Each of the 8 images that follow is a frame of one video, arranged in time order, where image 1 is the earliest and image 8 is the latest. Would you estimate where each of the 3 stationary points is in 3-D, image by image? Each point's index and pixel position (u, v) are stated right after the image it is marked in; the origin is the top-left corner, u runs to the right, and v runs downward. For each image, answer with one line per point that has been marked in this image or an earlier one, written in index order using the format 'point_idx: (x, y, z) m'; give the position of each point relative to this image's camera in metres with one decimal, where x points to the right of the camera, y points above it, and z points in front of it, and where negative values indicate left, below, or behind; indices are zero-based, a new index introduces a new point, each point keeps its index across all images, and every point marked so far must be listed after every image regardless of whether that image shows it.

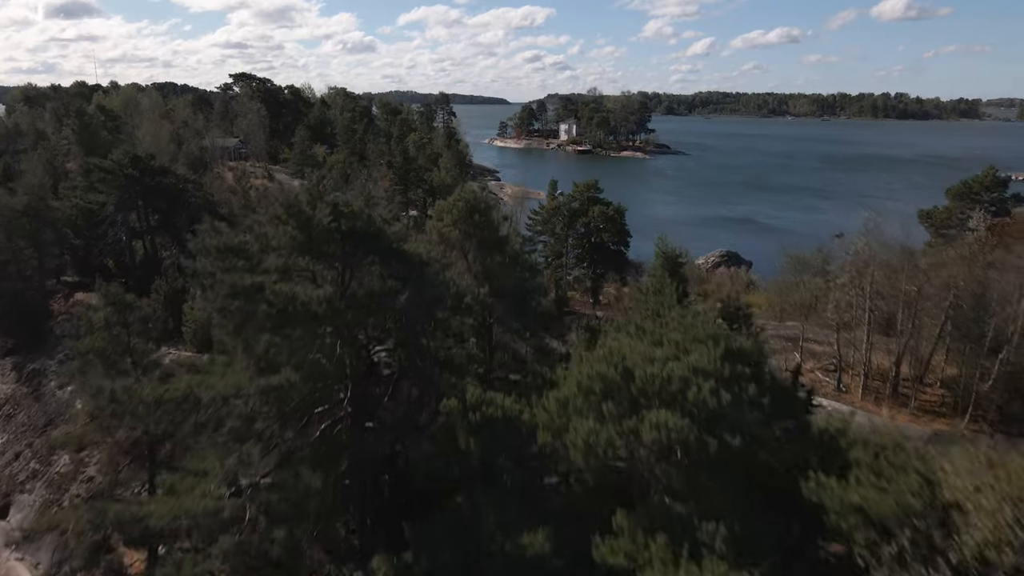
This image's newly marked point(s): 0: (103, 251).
0: (-12.8, +1.1, +19.7) m
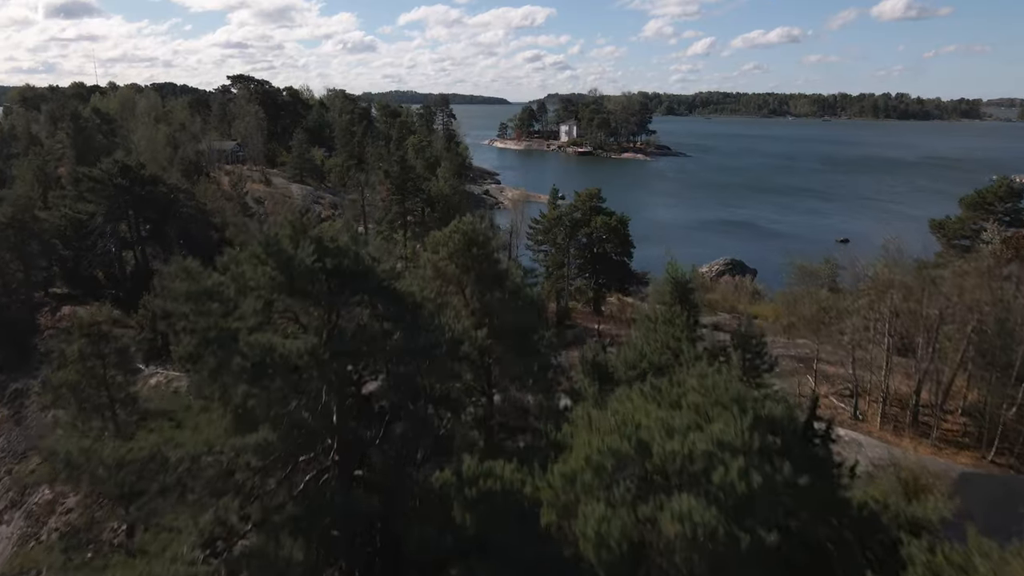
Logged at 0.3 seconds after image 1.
0: (-12.7, +0.8, +19.2) m
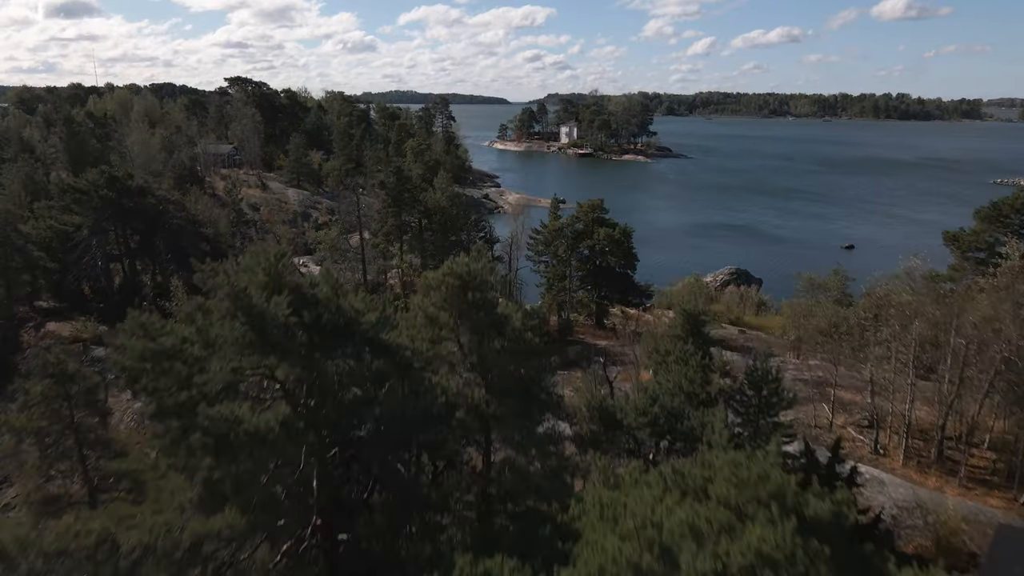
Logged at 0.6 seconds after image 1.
0: (-12.7, +0.4, +18.6) m
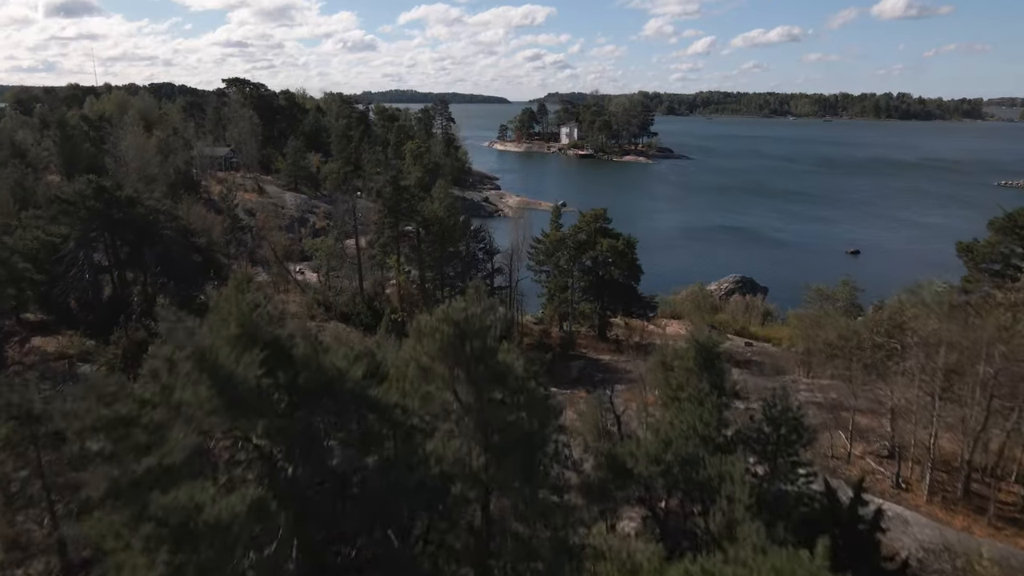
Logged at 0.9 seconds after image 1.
0: (-12.7, 0.0, +18.0) m
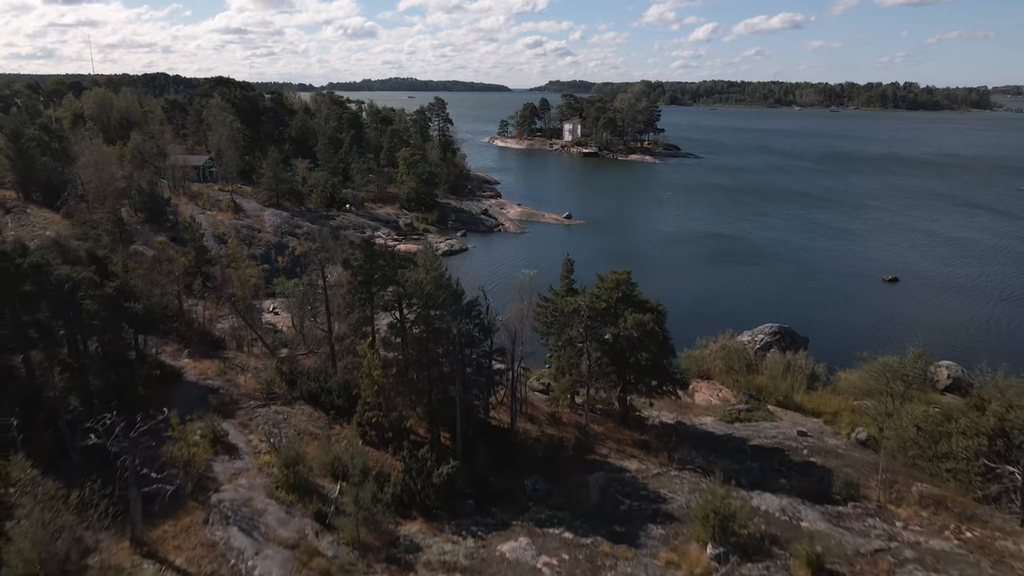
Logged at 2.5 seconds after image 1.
0: (-12.7, -1.9, +14.6) m
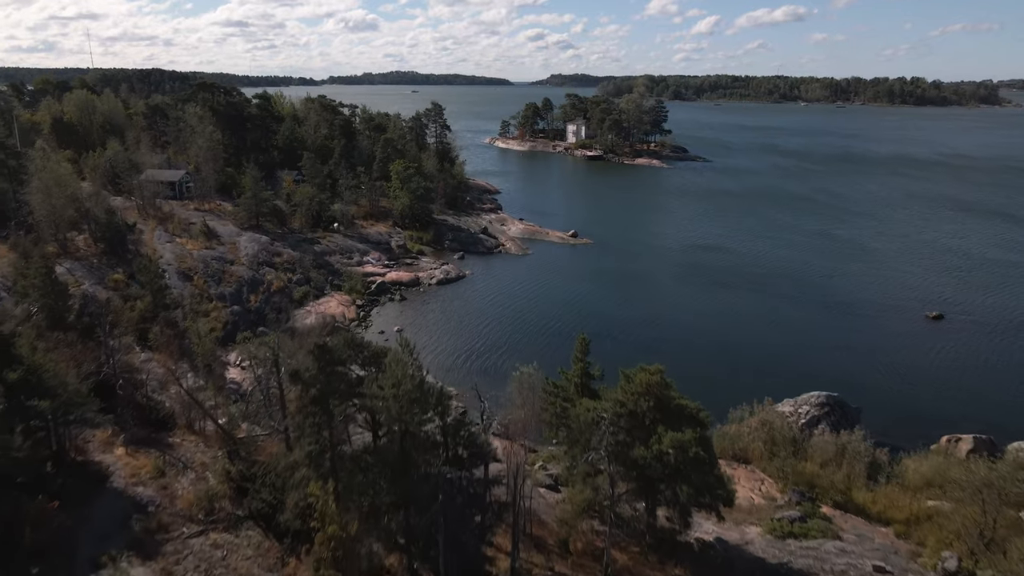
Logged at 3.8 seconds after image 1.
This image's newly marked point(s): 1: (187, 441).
0: (-12.6, -3.8, +11.3) m
1: (-8.6, -4.0, +16.7) m
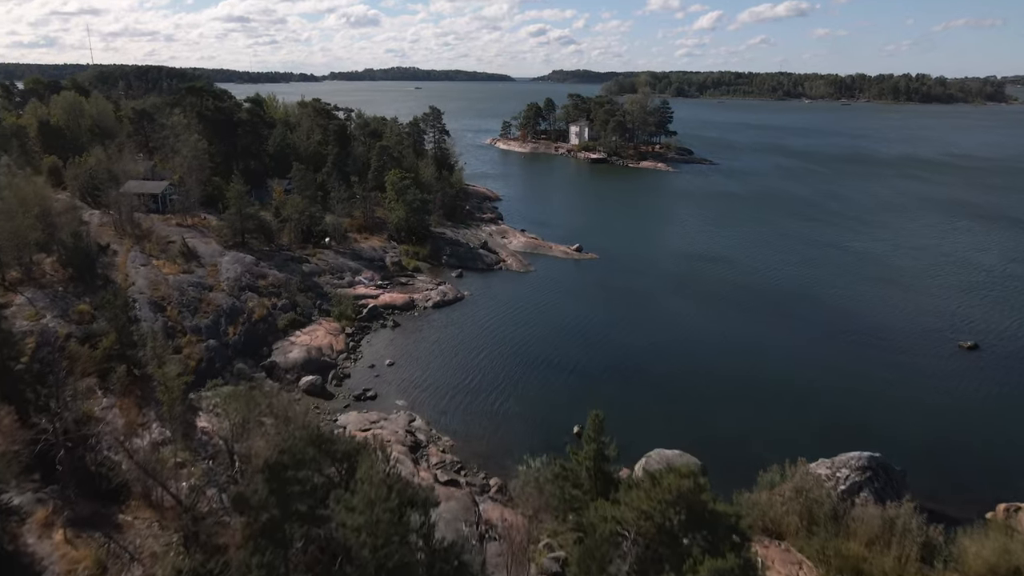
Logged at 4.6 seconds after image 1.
0: (-12.6, -5.1, +9.2) m
1: (-8.6, -5.3, +14.6) m
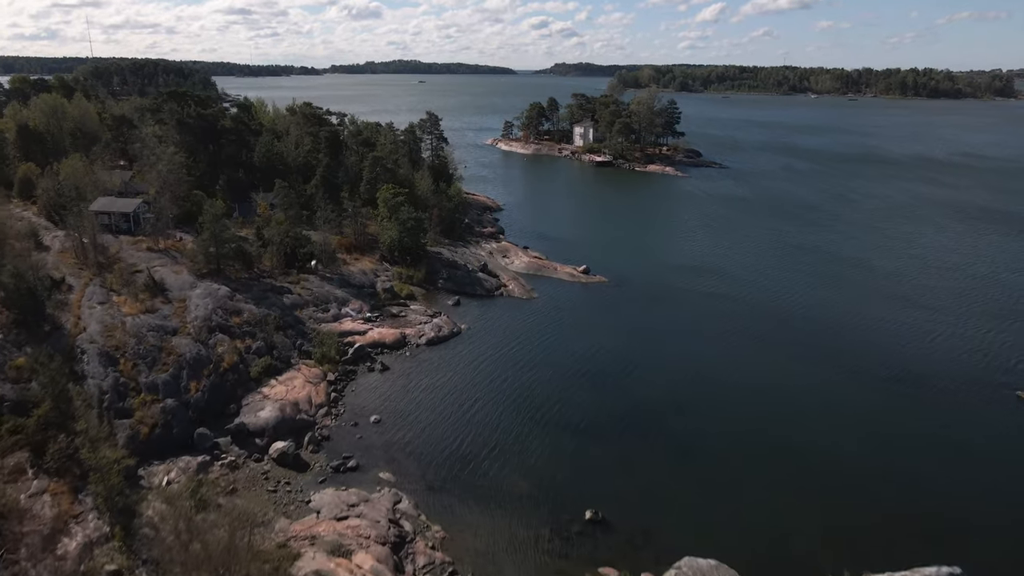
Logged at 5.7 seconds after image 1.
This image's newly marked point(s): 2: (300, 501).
0: (-12.6, -6.9, +6.3) m
1: (-8.5, -7.0, +11.6) m
2: (-6.1, -6.1, +18.2) m
